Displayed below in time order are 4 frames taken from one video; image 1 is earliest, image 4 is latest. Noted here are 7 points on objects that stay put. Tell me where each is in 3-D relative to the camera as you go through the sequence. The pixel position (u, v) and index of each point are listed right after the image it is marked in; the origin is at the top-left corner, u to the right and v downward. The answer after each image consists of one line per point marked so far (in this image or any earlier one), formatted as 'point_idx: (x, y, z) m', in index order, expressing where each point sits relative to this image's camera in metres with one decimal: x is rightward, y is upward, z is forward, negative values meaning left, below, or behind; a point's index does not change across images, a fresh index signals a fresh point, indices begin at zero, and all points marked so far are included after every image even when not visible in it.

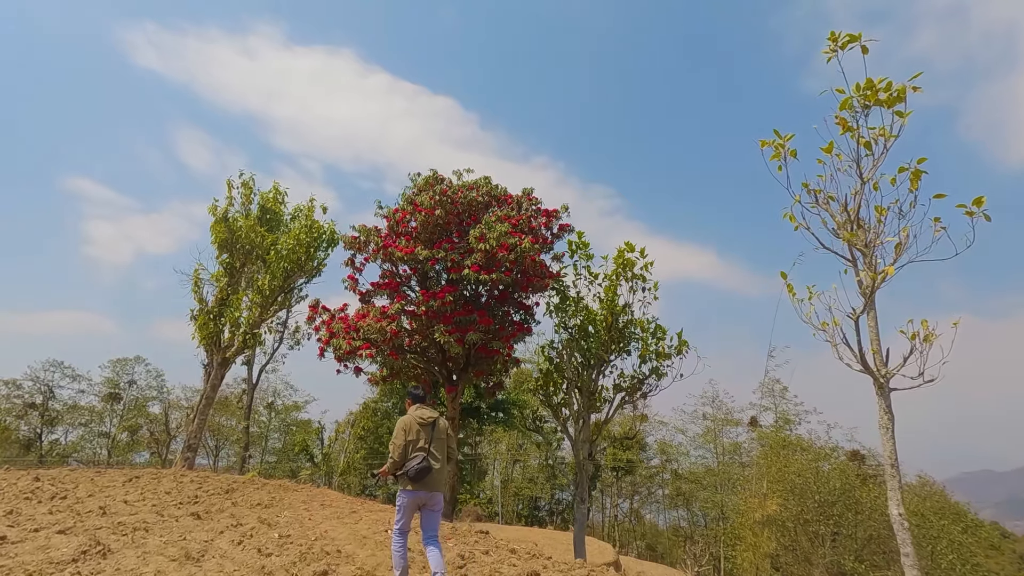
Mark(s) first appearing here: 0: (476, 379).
0: (-0.7, -1.5, +9.8) m
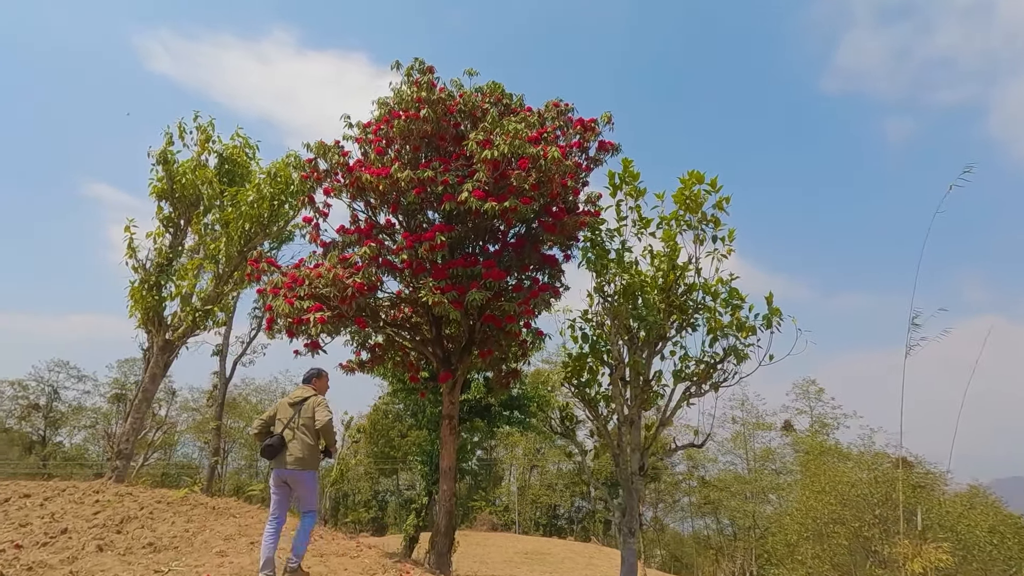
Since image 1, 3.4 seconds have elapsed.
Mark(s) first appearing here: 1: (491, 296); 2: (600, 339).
0: (-0.4, -1.0, +7.9) m
1: (-0.2, -0.2, +7.2) m
2: (+0.9, -0.6, +6.1) m
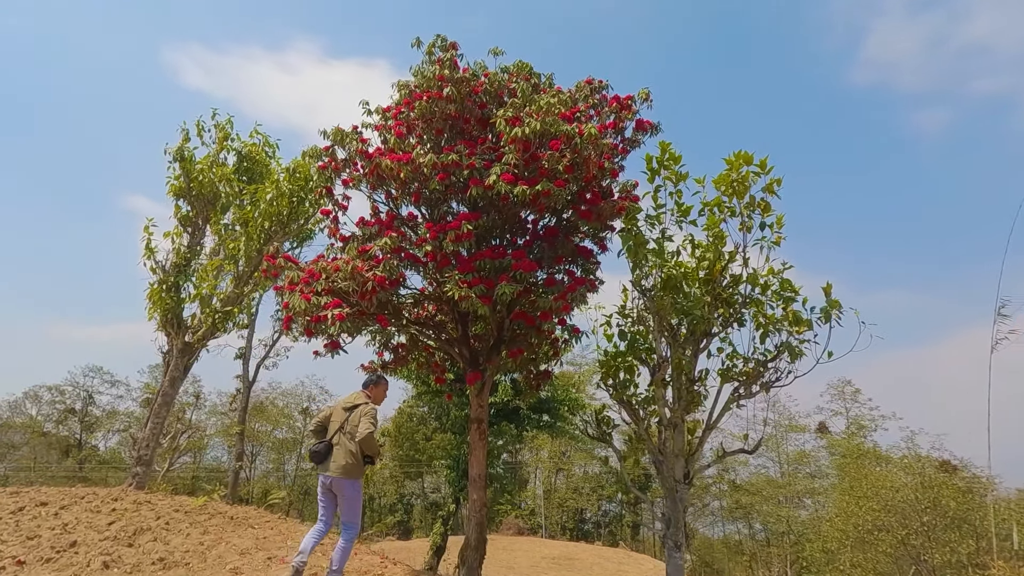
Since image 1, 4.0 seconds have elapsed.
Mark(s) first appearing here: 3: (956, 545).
0: (0.0, -1.0, +7.5) m
1: (+0.1, -0.1, +6.8) m
2: (+1.2, -0.5, +5.7) m
3: (+7.9, -4.6, +10.2) m
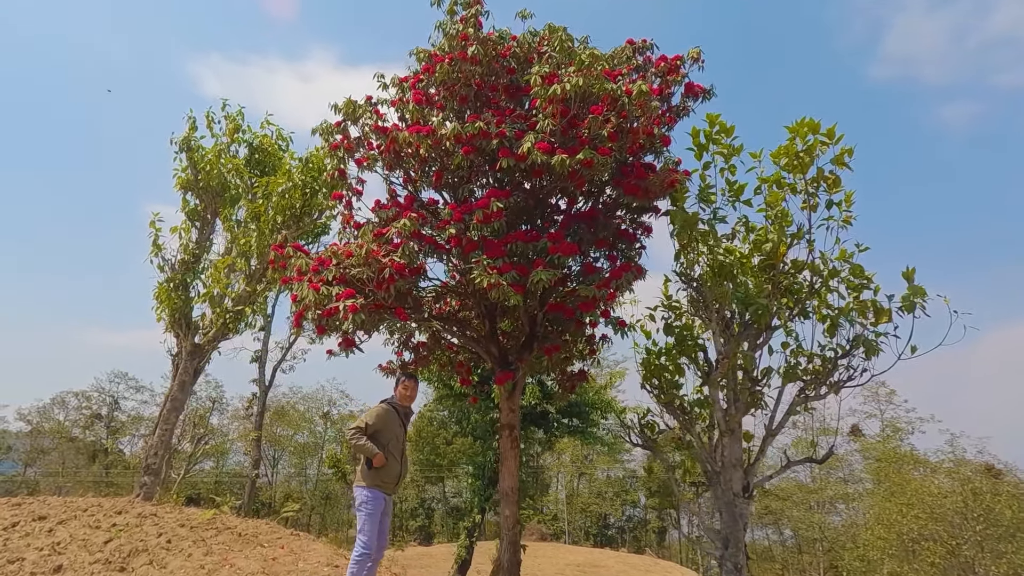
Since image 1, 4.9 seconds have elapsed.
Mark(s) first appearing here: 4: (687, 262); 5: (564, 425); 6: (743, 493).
0: (+0.3, -0.9, +7.0) m
1: (+0.4, -0.1, +6.3) m
2: (+1.5, -0.4, +5.2) m
3: (+8.4, -4.4, +9.4) m
4: (+1.5, +0.2, +5.3) m
5: (+1.0, -2.9, +11.8) m
6: (+2.0, -1.8, +5.2) m
